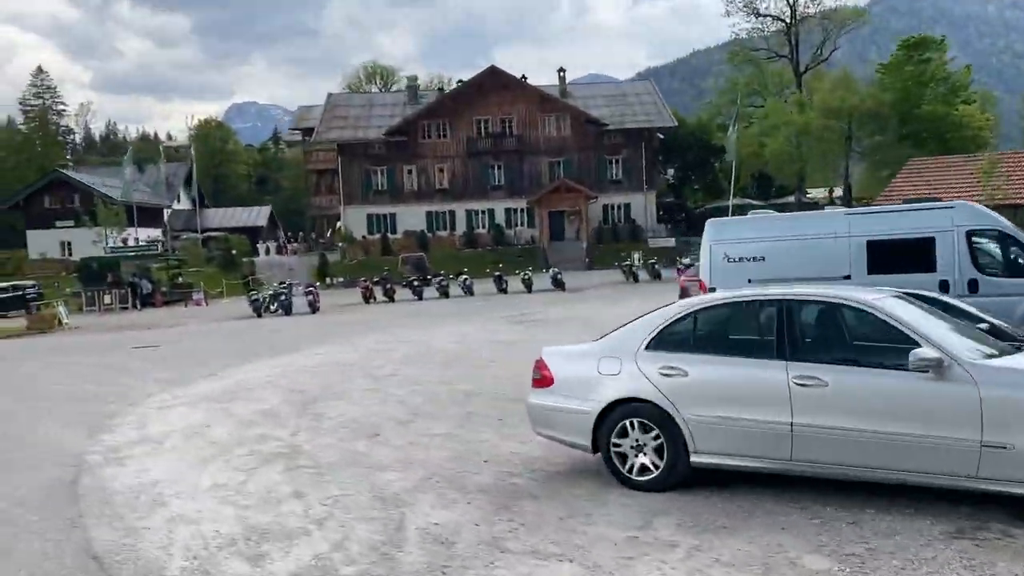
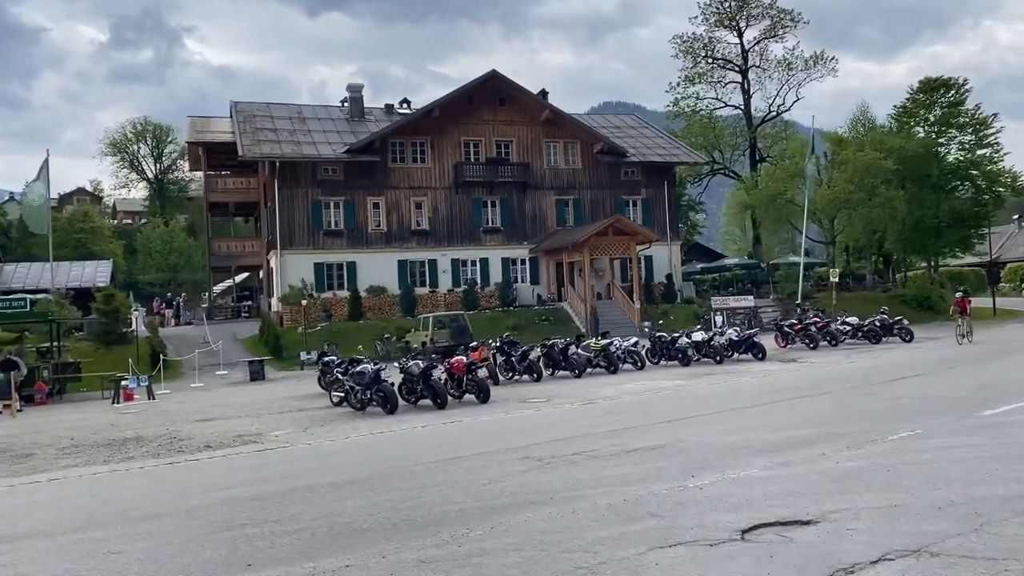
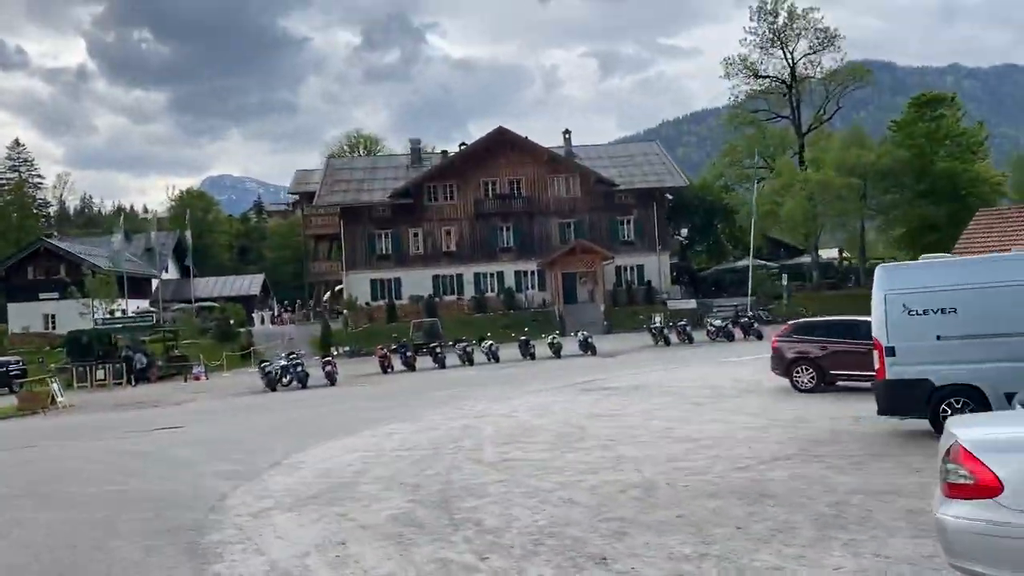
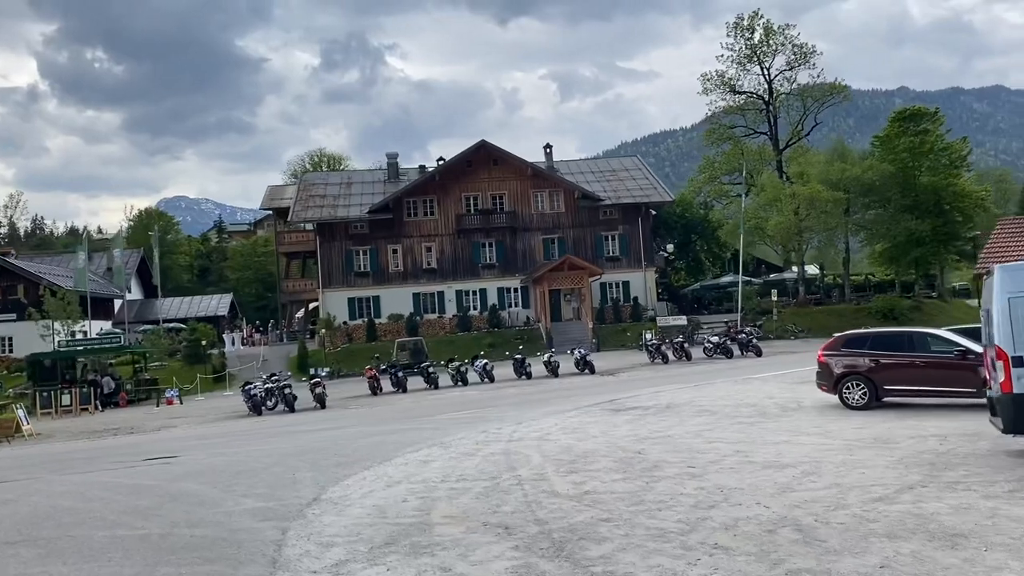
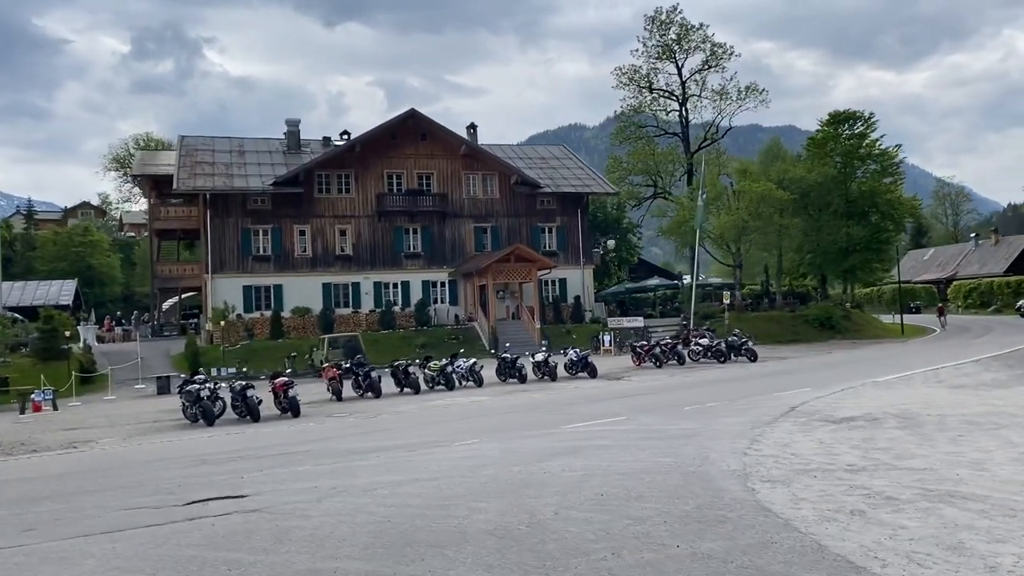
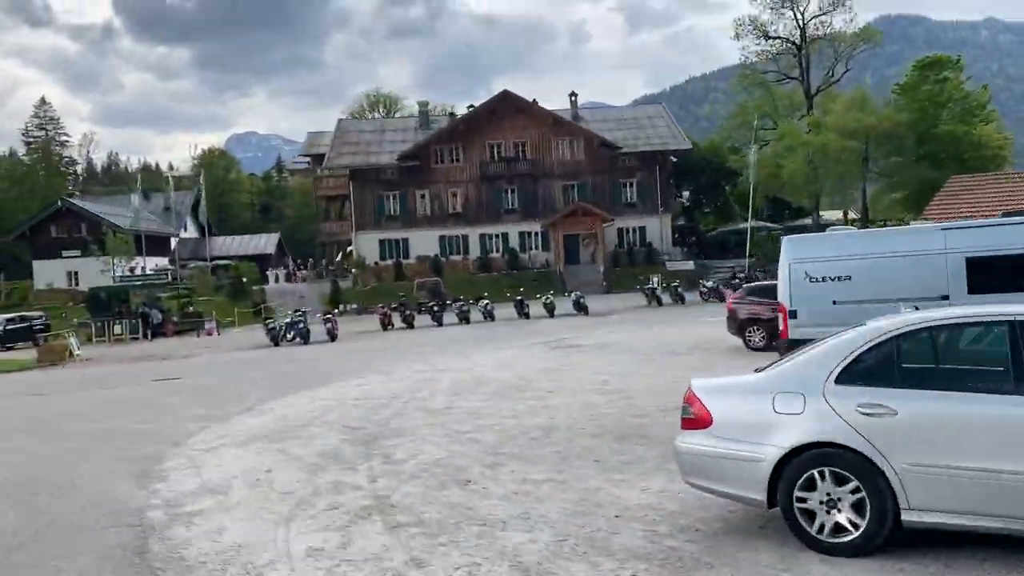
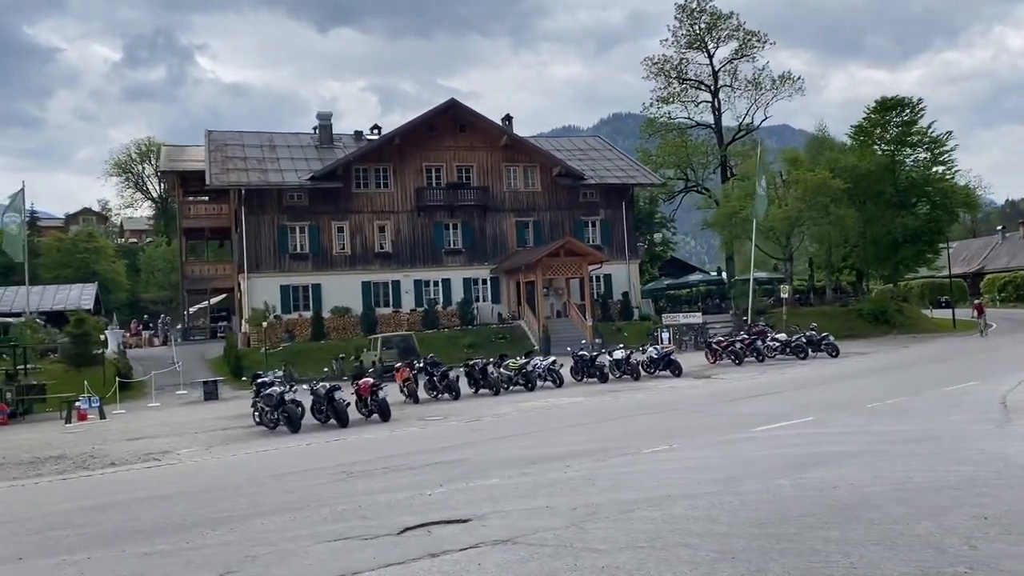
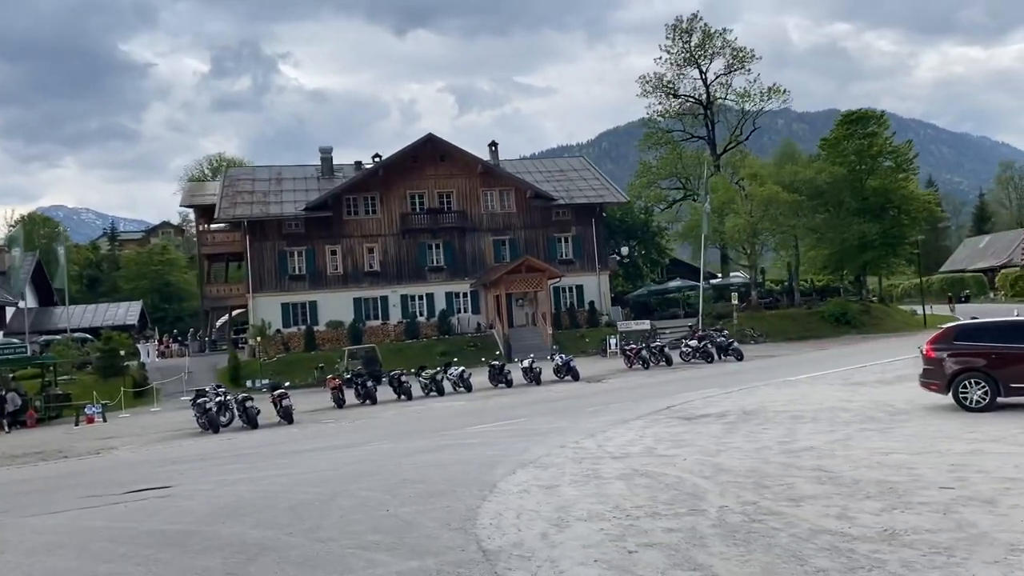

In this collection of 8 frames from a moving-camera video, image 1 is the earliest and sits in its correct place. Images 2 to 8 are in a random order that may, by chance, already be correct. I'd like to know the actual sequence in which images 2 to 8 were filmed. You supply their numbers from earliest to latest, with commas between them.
6, 3, 4, 8, 5, 7, 2
